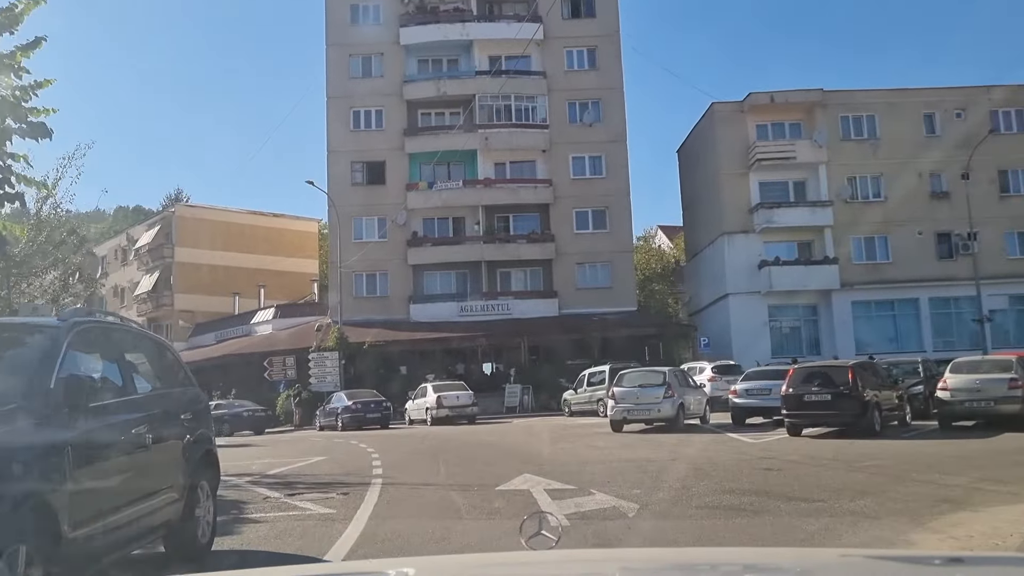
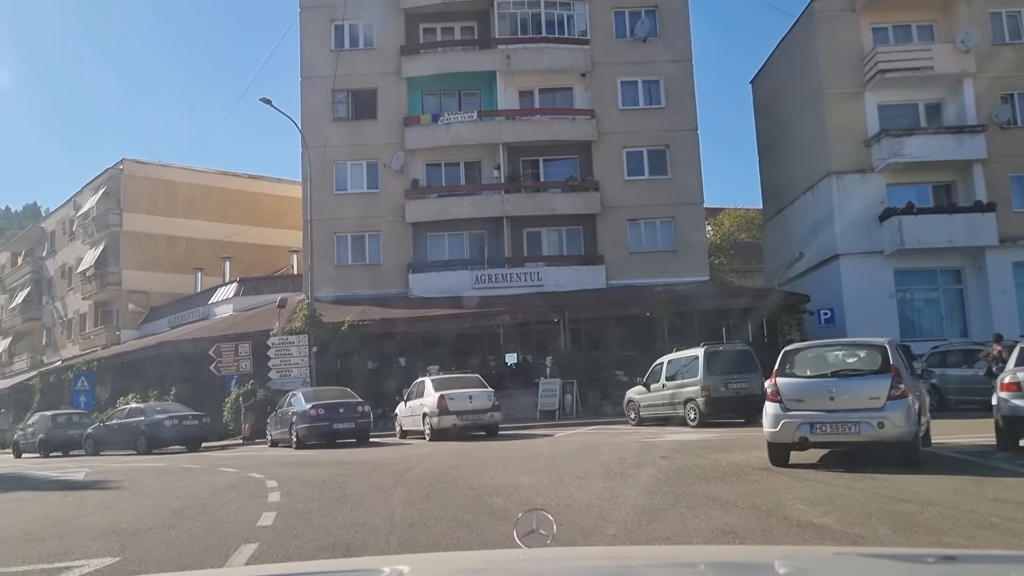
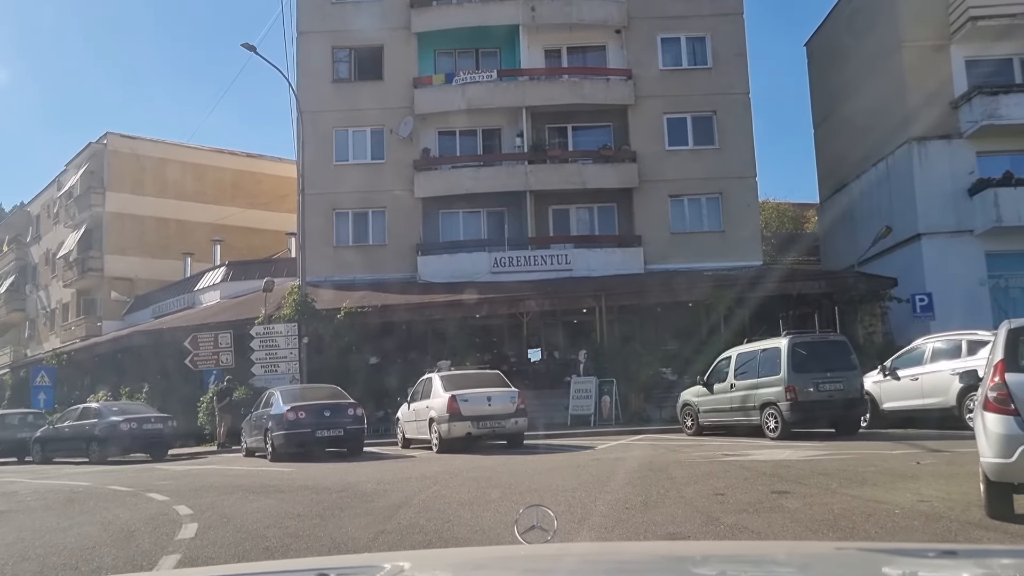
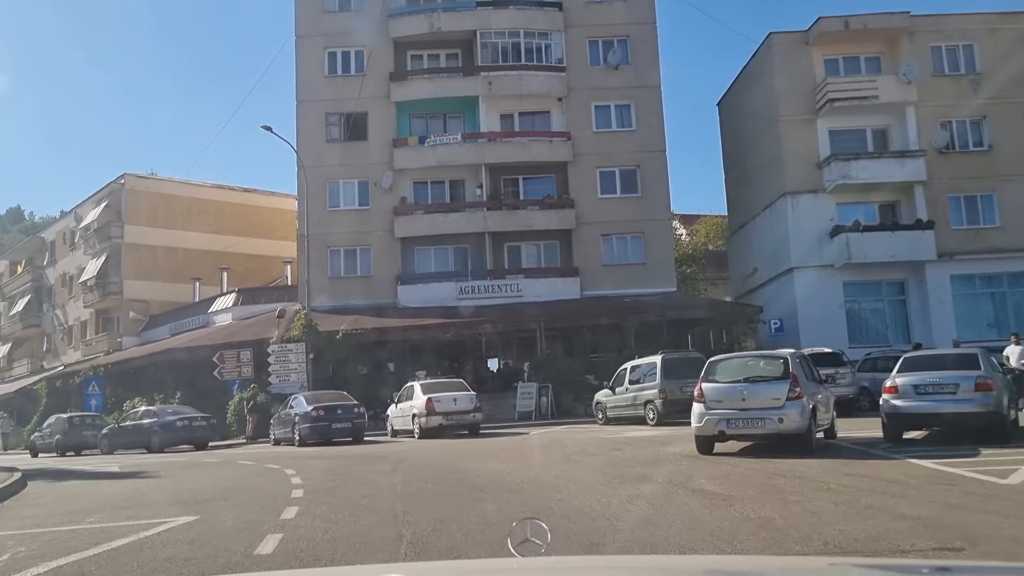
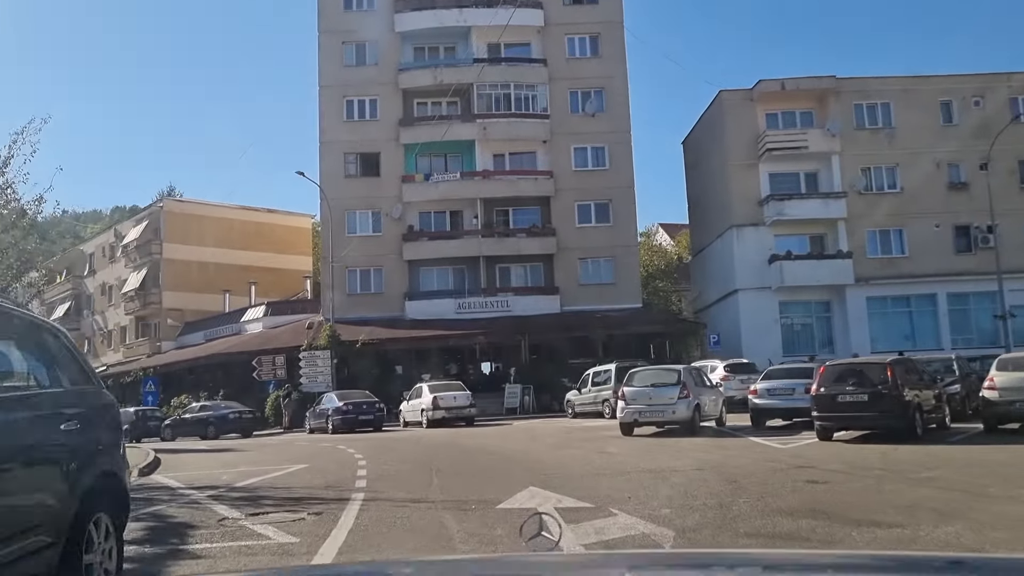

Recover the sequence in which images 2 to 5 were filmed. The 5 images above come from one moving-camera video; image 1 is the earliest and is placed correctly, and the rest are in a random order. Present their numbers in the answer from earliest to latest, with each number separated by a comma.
5, 4, 2, 3
